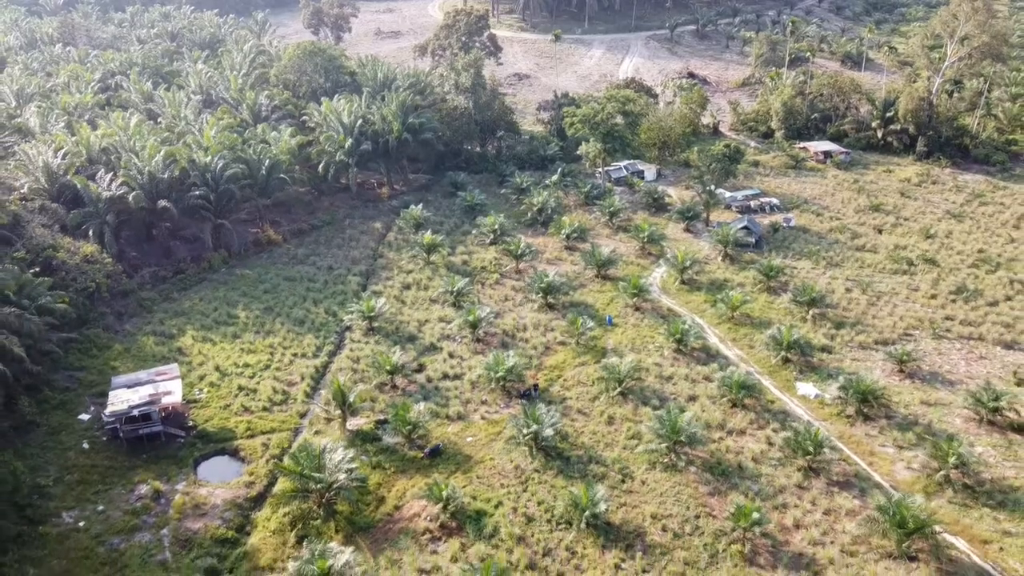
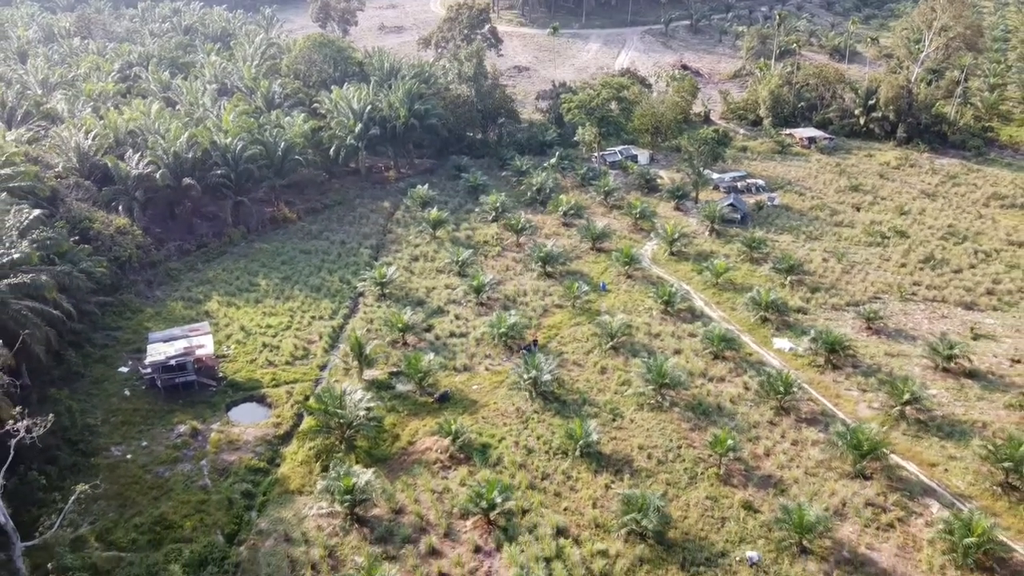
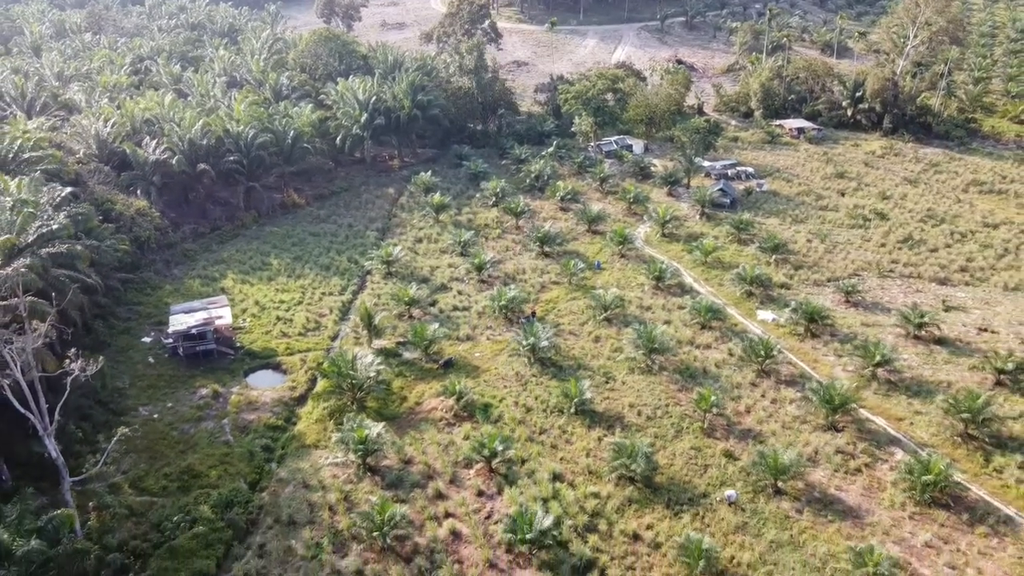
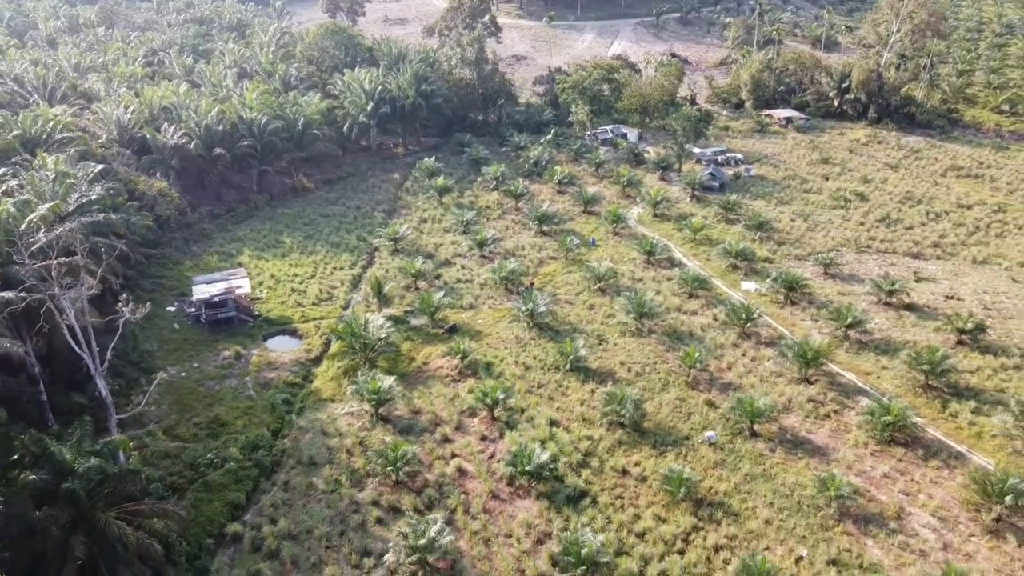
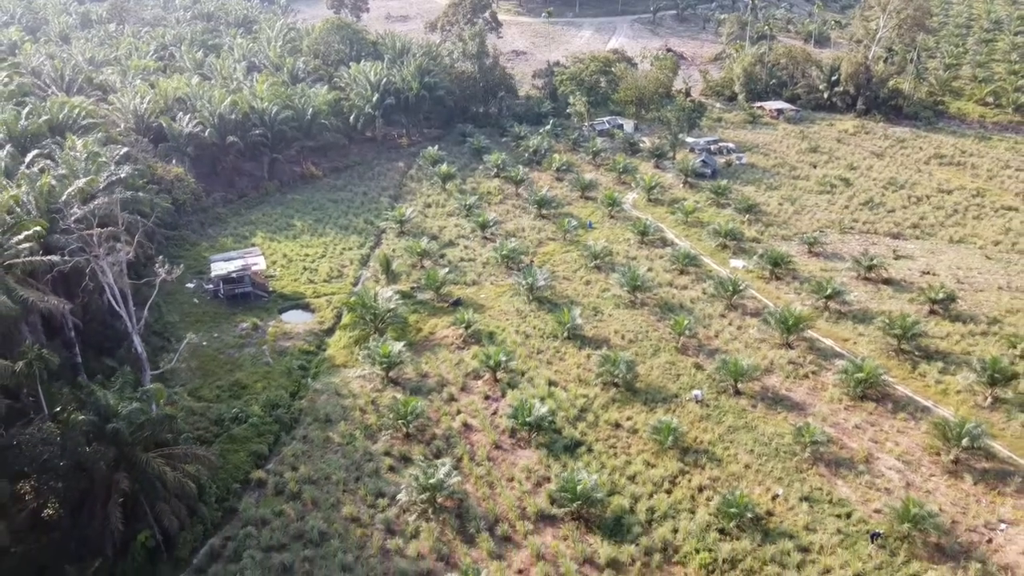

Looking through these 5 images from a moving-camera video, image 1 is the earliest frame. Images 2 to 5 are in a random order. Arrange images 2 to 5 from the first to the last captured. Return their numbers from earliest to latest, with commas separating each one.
2, 3, 4, 5
